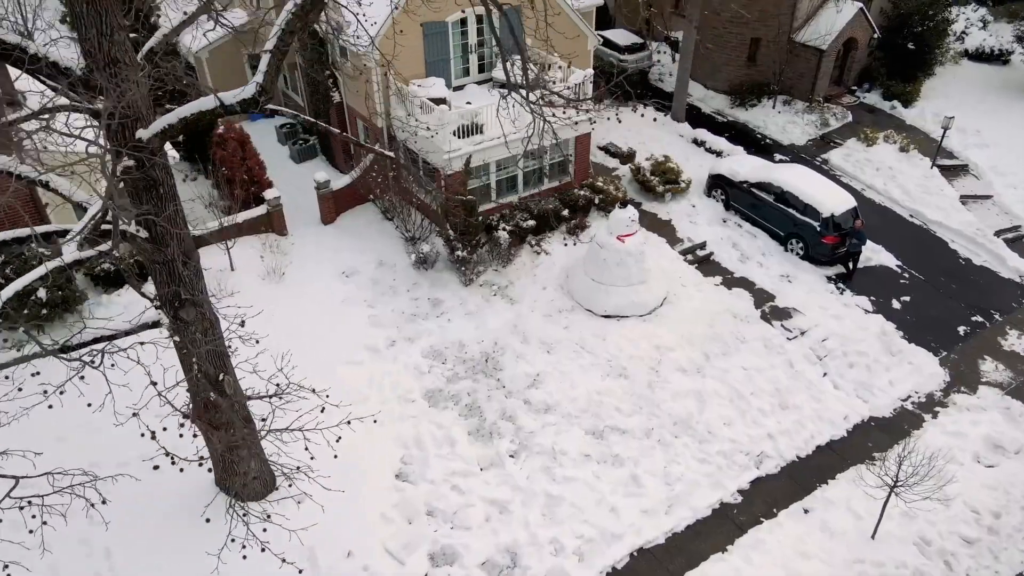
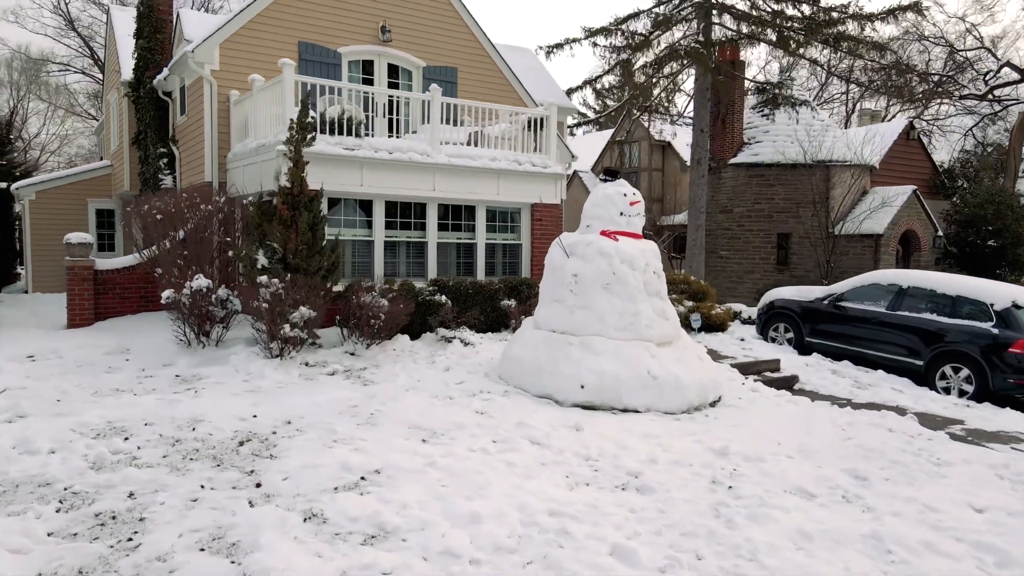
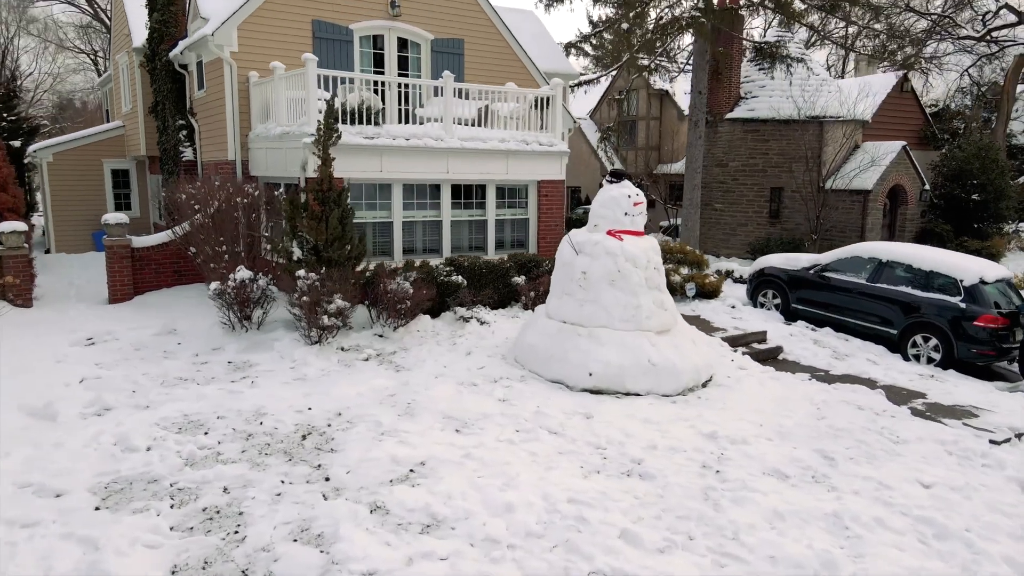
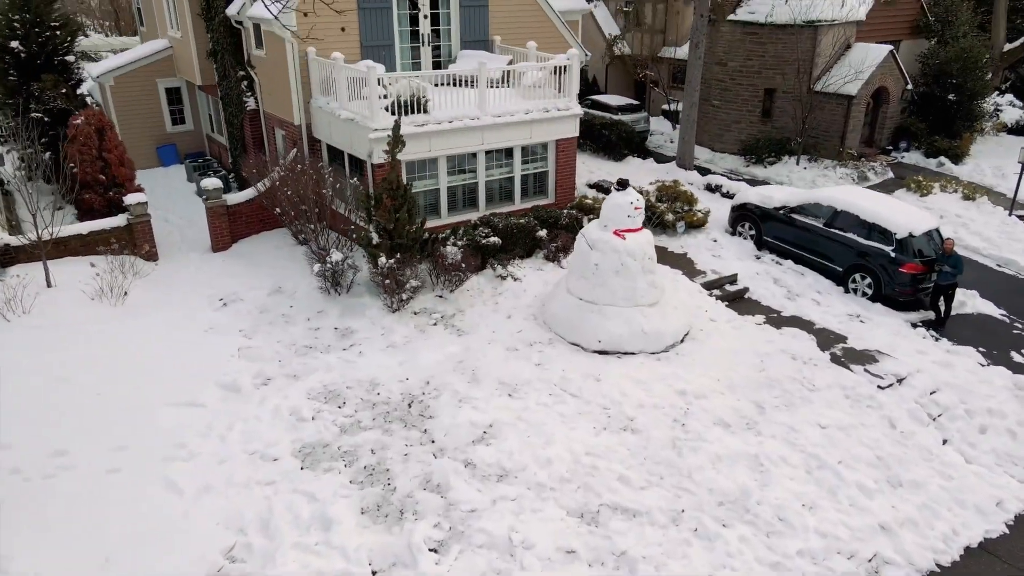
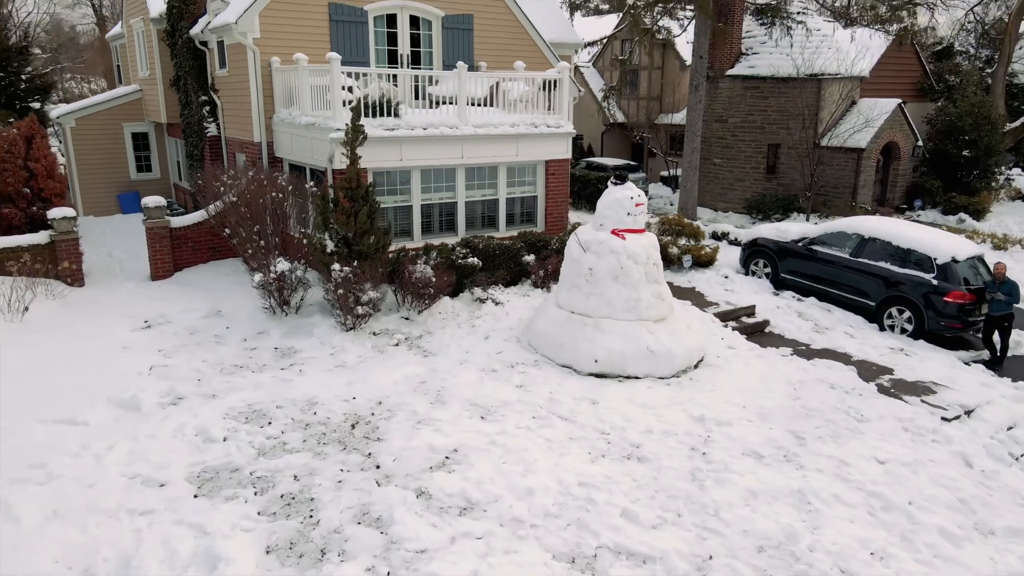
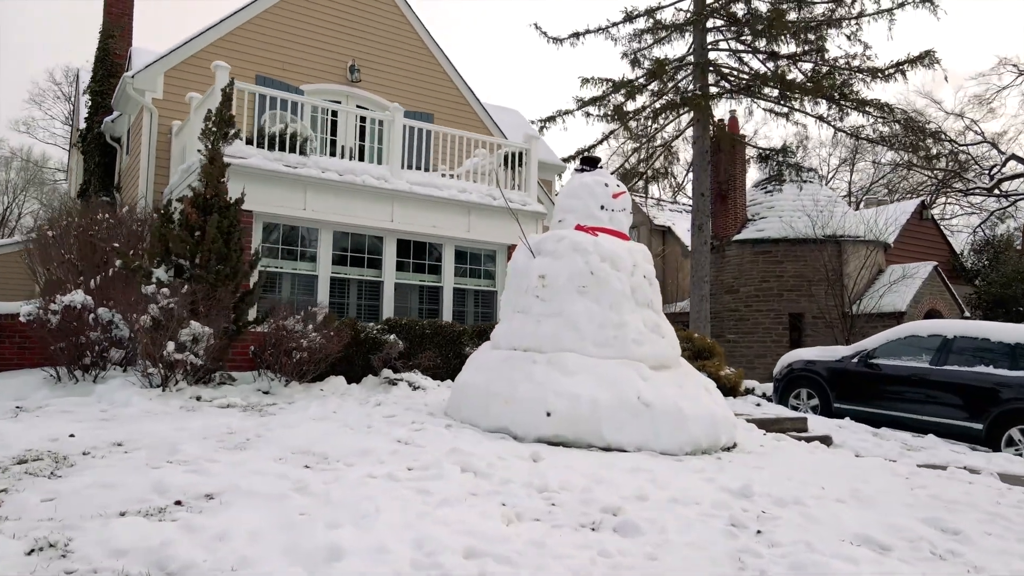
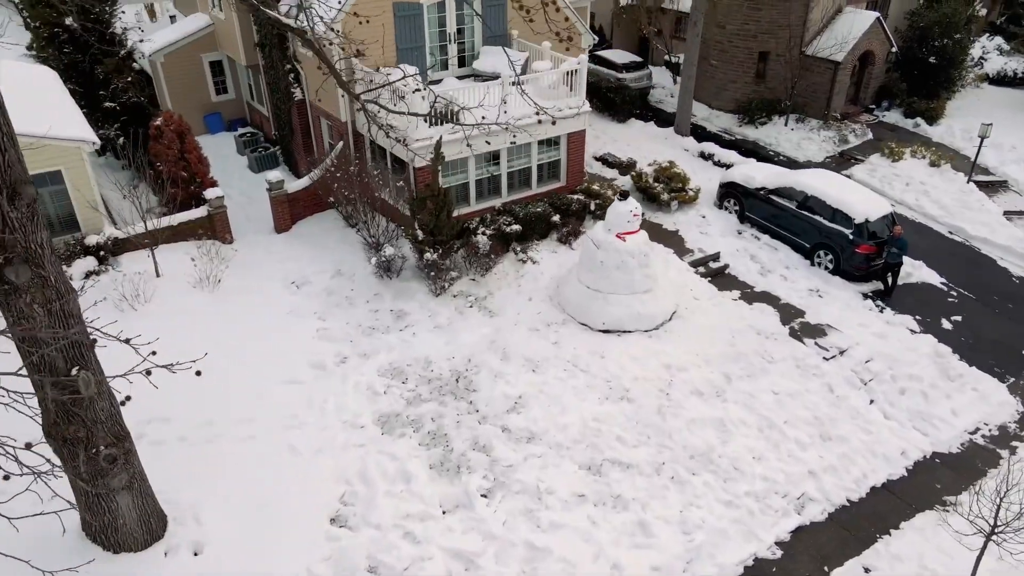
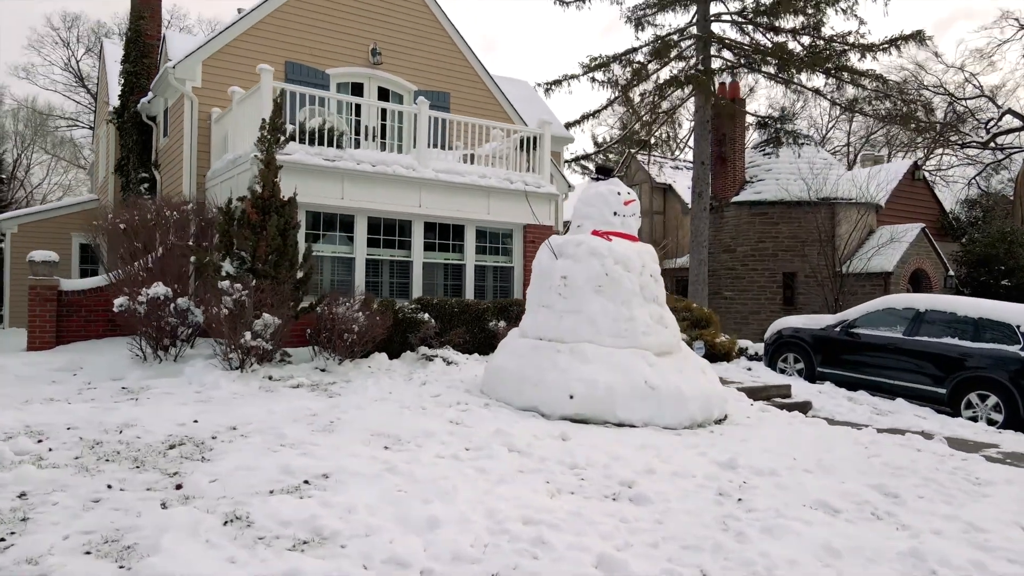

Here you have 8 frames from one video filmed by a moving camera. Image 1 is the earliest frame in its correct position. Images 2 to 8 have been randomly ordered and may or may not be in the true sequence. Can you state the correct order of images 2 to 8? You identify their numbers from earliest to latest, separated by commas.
7, 4, 5, 3, 2, 8, 6
